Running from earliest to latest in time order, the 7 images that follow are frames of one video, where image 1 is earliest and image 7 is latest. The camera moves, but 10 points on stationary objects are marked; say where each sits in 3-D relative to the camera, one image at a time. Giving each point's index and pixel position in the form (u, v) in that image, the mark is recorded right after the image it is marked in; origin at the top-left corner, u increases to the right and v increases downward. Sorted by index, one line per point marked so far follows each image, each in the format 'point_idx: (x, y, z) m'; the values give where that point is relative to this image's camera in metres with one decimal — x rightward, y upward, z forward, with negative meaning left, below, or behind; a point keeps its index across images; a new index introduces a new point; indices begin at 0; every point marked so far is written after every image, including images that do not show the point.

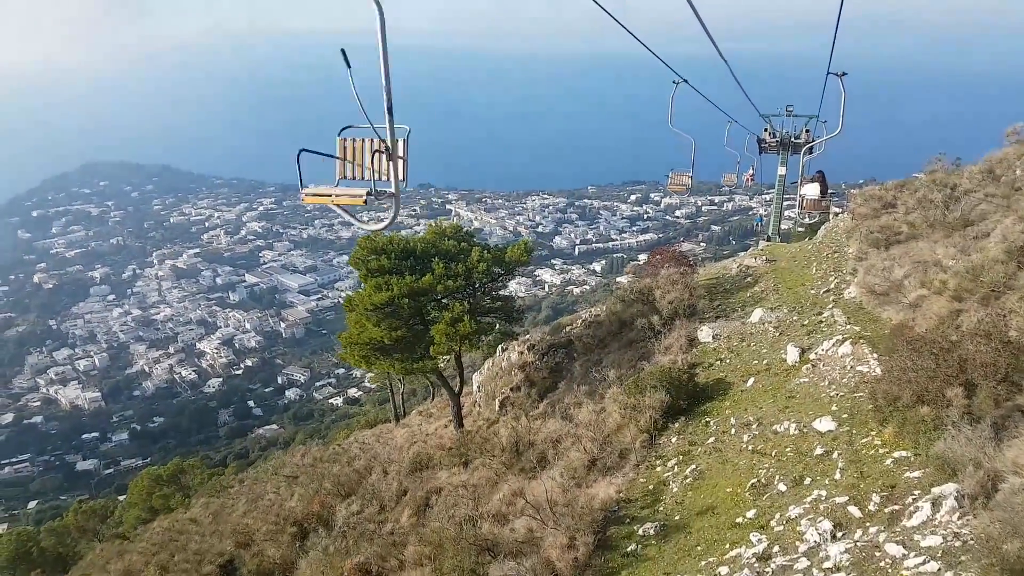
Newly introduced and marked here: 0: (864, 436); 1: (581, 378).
0: (+3.3, -1.4, +5.1) m
1: (+1.1, -1.4, +8.4) m
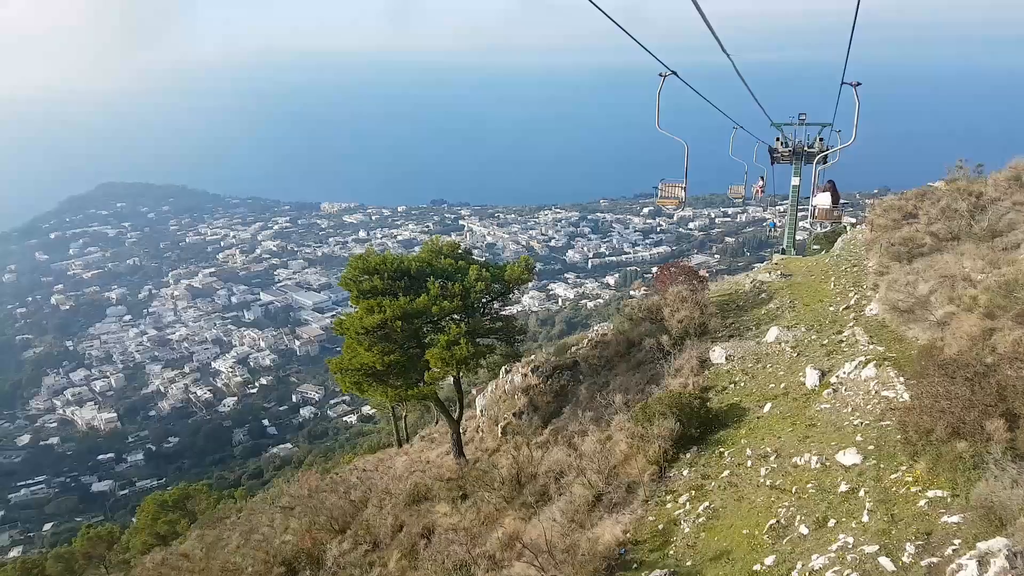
0: (+3.2, -1.5, +4.6) m
1: (+1.1, -1.7, +8.0) m
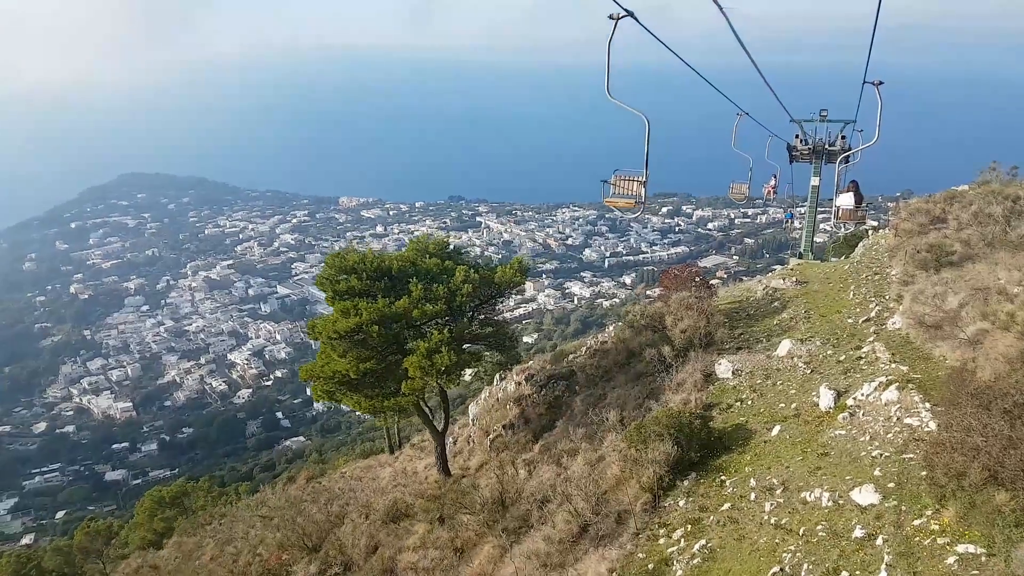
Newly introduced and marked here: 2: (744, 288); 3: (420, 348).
0: (+3.0, -1.7, +4.0) m
1: (+0.9, -1.8, +7.5) m
2: (+4.2, 0.0, +10.0) m
3: (-1.1, -0.7, +6.5) m
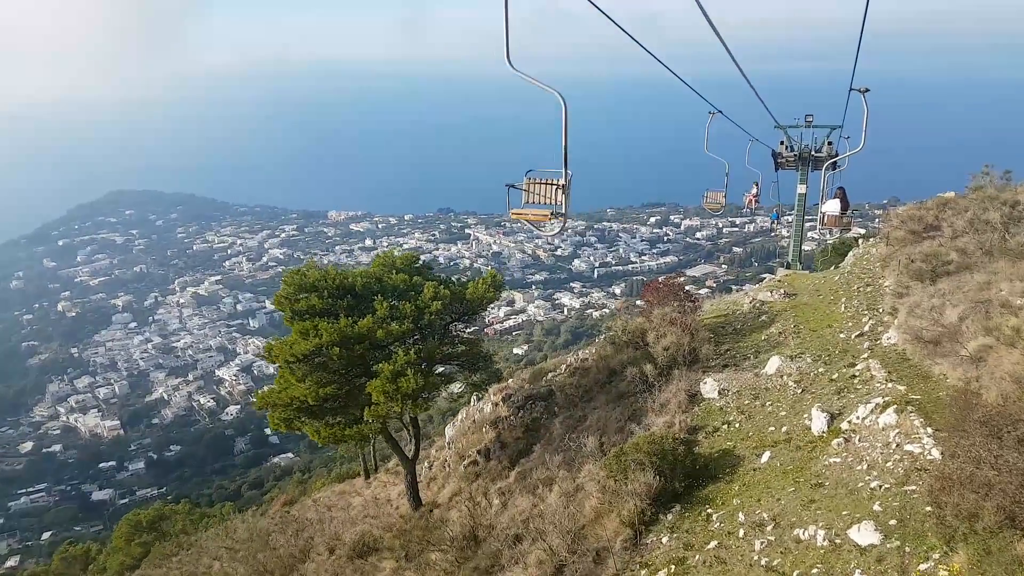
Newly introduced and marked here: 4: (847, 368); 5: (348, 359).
0: (+2.7, -1.8, +3.6) m
1: (+0.6, -2.0, +7.0) m
2: (+3.8, -0.2, +9.6) m
3: (-1.4, -0.9, +6.0) m
4: (+3.8, -0.9, +6.2) m
5: (-1.8, -0.8, +6.1) m
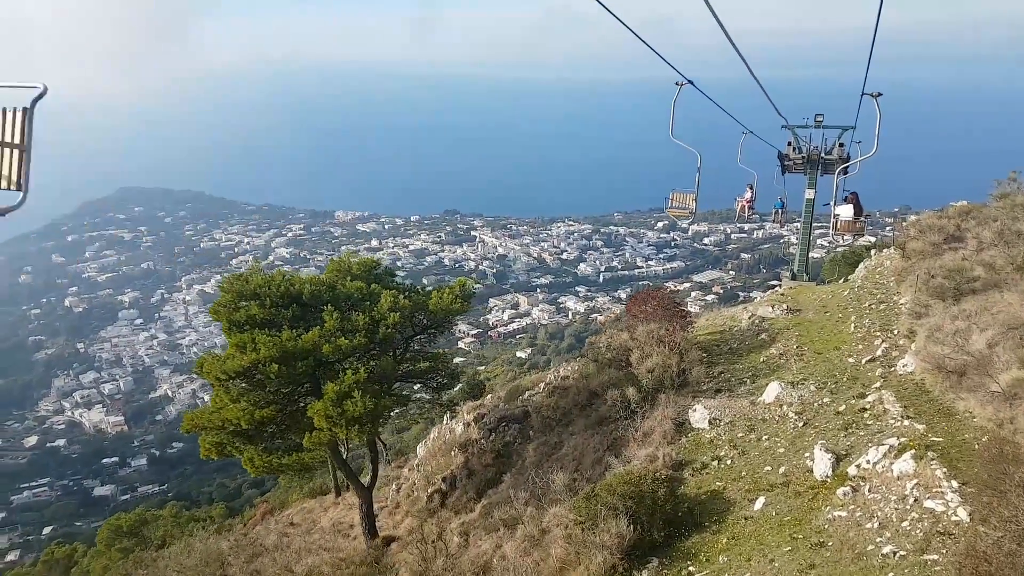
0: (+2.2, -1.9, +2.8) m
1: (+0.2, -2.1, +6.3) m
2: (+3.5, -0.4, +8.8) m
3: (-1.8, -1.0, +5.3) m
4: (+3.4, -1.1, +5.4) m
5: (-2.2, -0.9, +5.4) m
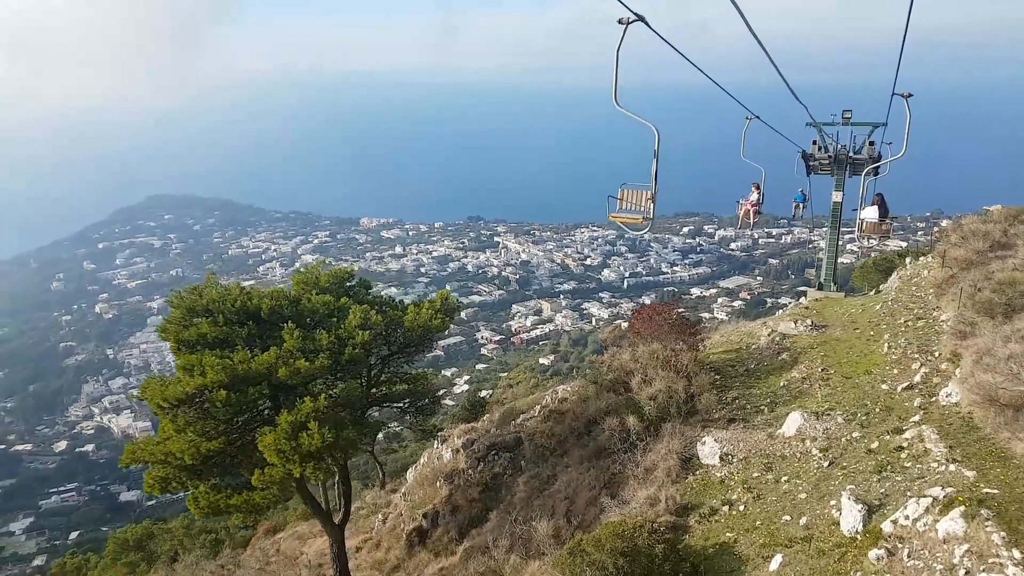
0: (+2.0, -2.1, +2.1) m
1: (+0.1, -2.3, +5.6) m
2: (+3.5, -0.6, +8.1) m
3: (-2.0, -1.2, +4.7) m
4: (+3.2, -1.2, +4.7) m
5: (-2.4, -1.1, +4.9) m
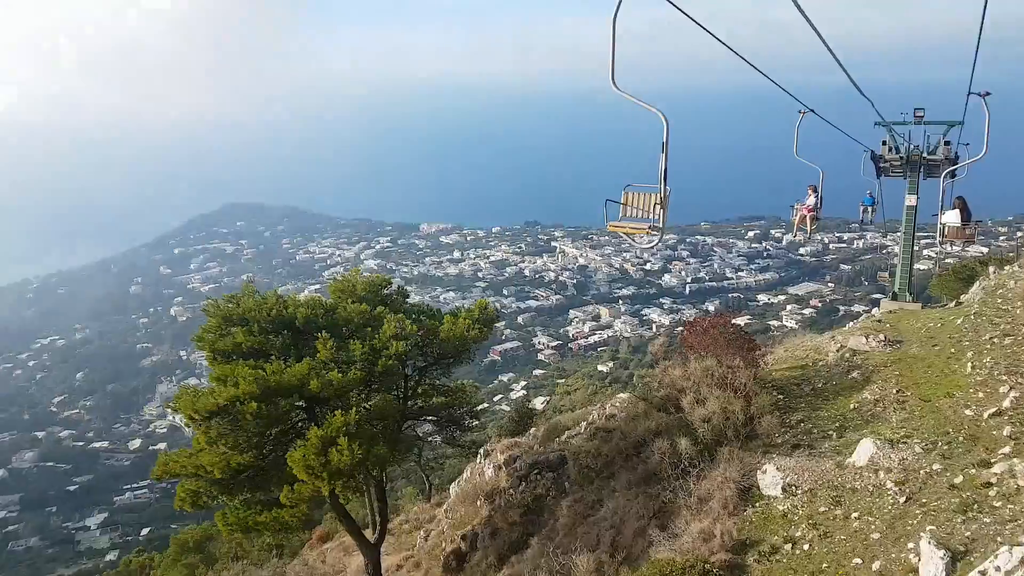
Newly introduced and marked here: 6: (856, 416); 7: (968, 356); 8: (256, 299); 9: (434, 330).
0: (+2.0, -2.2, +1.6) m
1: (+0.5, -2.4, +5.3) m
2: (+4.1, -0.8, +7.4) m
3: (-1.6, -1.3, +4.6) m
4: (+3.5, -1.4, +4.0) m
5: (-2.0, -1.2, +4.8) m
6: (+3.3, -1.2, +5.3) m
7: (+4.8, -0.7, +5.6) m
8: (-2.5, -0.2, +5.5) m
9: (-0.8, -0.5, +5.6) m
